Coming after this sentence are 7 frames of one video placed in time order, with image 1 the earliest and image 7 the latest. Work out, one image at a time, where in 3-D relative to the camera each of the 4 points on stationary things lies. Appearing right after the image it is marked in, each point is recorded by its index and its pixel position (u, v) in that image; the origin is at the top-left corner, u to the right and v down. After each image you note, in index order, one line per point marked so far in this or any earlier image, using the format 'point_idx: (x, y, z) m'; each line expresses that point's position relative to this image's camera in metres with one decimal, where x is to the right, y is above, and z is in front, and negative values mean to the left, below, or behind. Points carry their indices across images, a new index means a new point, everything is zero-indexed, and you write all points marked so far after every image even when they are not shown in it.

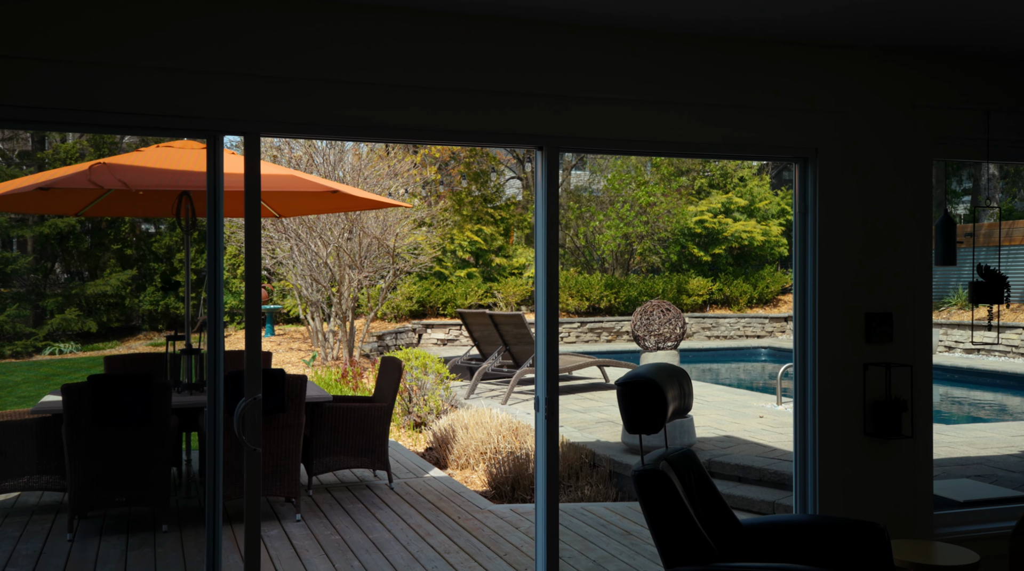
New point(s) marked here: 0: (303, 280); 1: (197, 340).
0: (-2.8, +0.1, +13.3) m
1: (-1.4, -0.2, +4.6) m
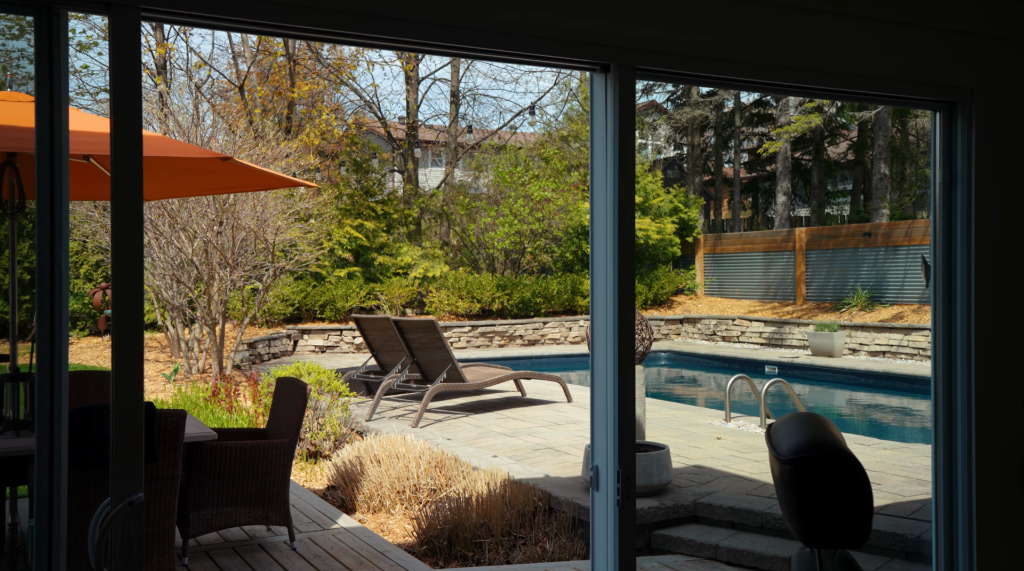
0: (-3.9, +0.1, +11.3) m
1: (-1.4, -0.2, +2.9) m
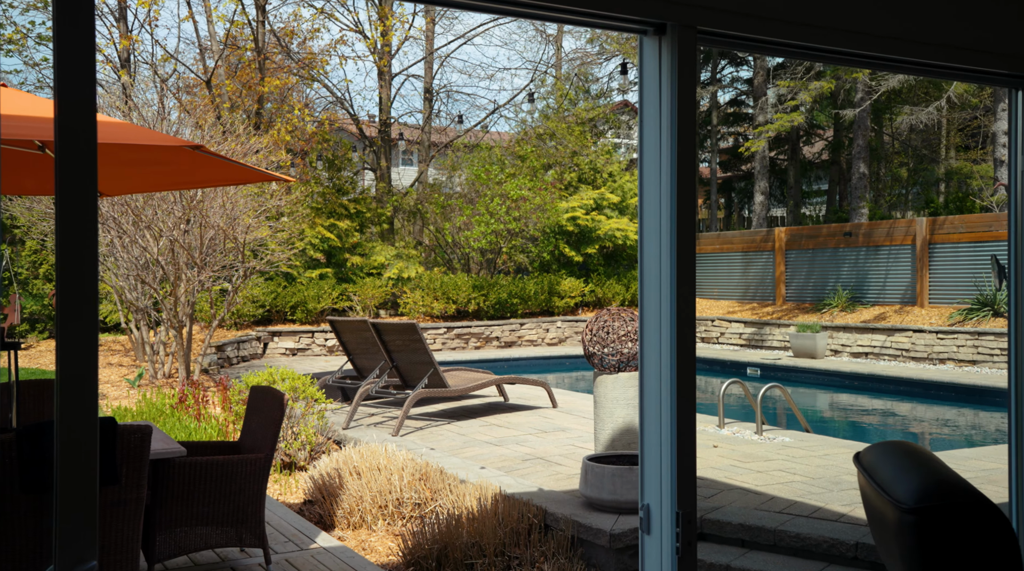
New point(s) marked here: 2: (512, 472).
0: (-4.1, +0.1, +10.8) m
1: (-1.4, -0.2, +2.5) m
2: (0.0, -1.2, +6.5) m
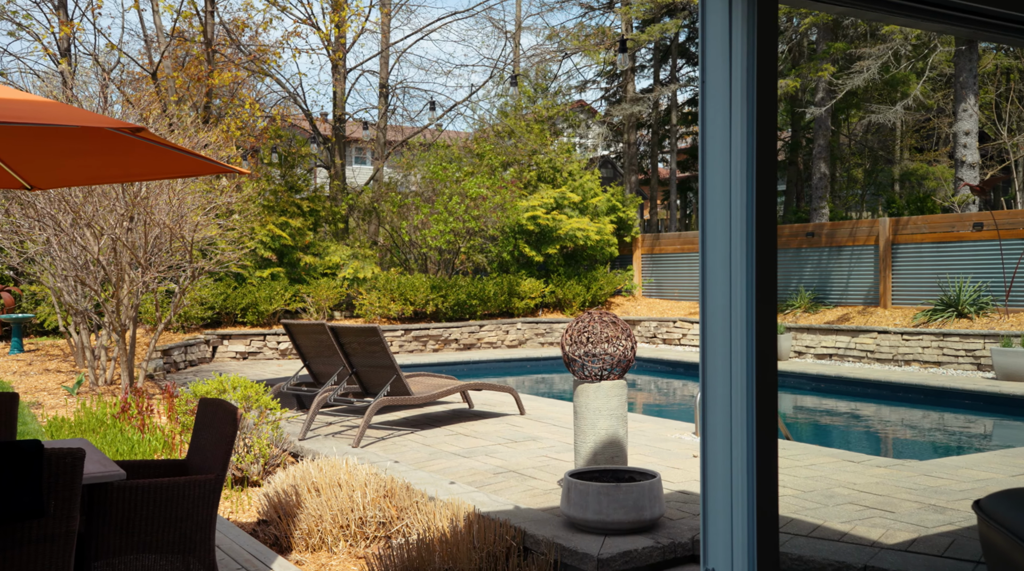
0: (-4.5, 0.0, +10.2) m
1: (-1.3, -0.2, +2.0) m
2: (-0.2, -1.2, +6.0) m
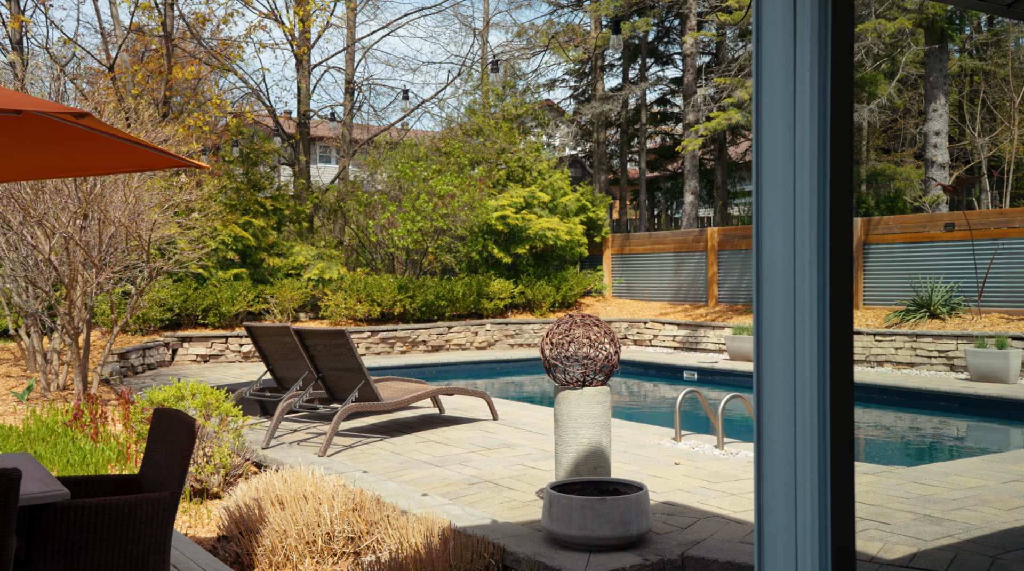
0: (-4.8, 0.0, +9.7) m
1: (-1.3, -0.2, +1.6) m
2: (-0.3, -1.2, +5.7) m
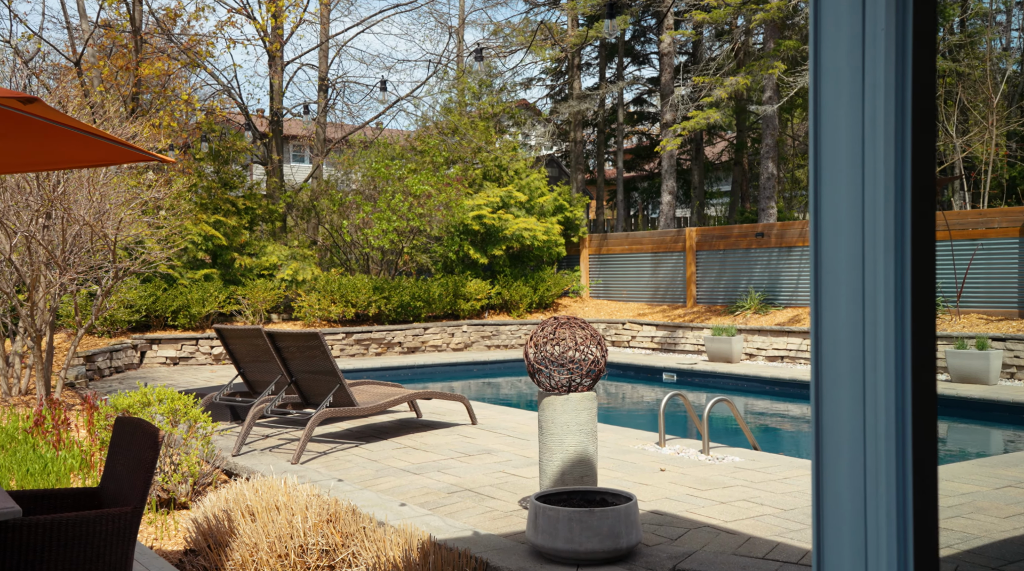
0: (-5.0, 0.0, +9.4) m
1: (-1.3, -0.2, +1.4) m
2: (-0.4, -1.2, +5.5) m
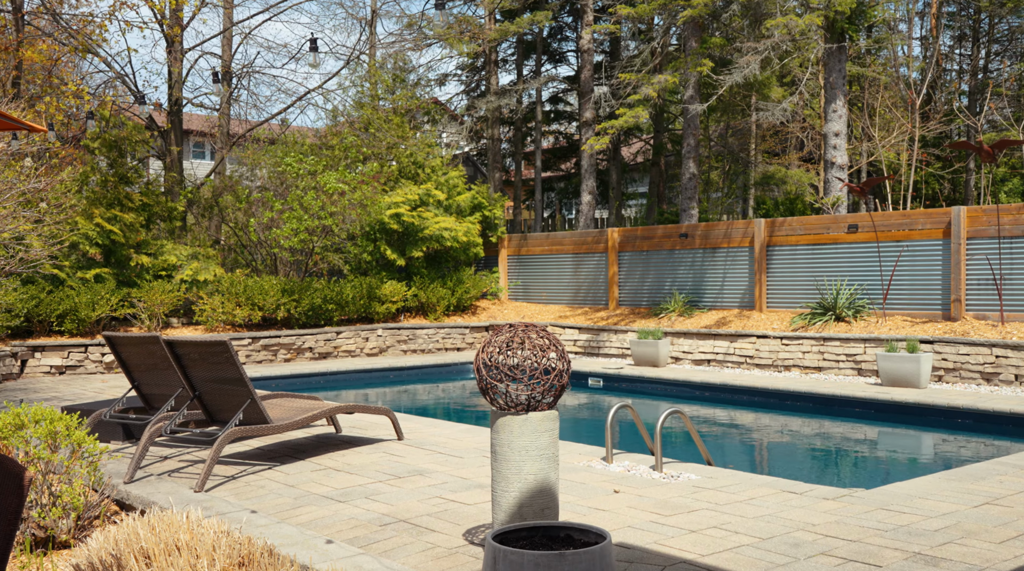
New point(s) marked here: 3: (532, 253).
0: (-5.6, 0.0, +8.1) m
1: (-1.2, -0.2, +0.5) m
2: (-0.7, -1.2, +4.7) m
3: (+0.4, +0.6, +19.3) m
